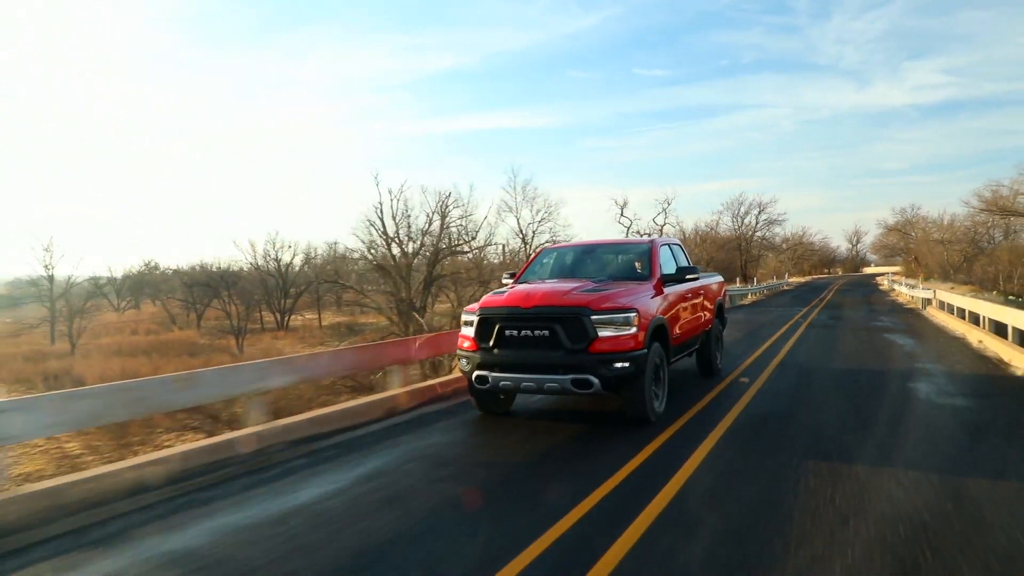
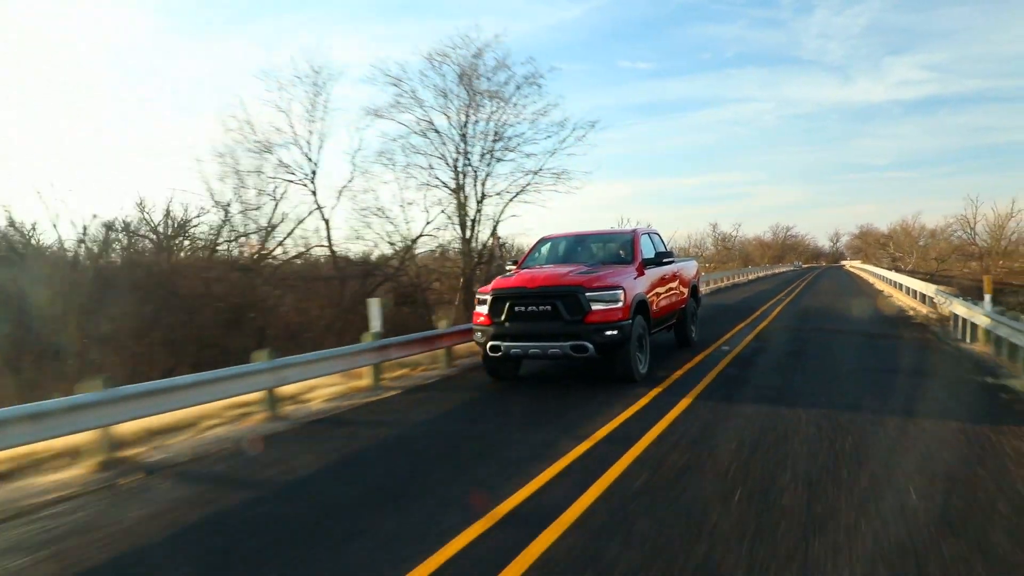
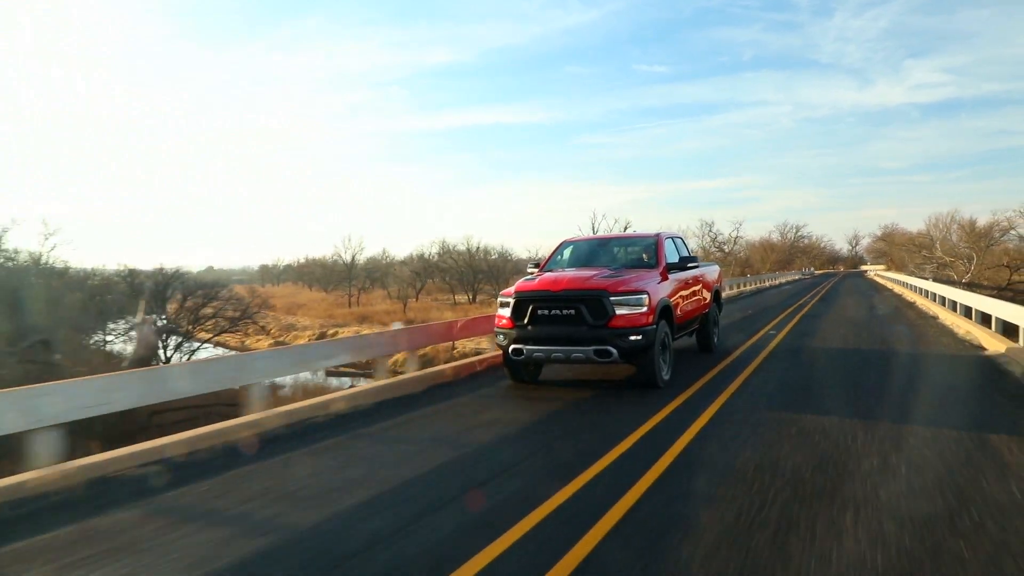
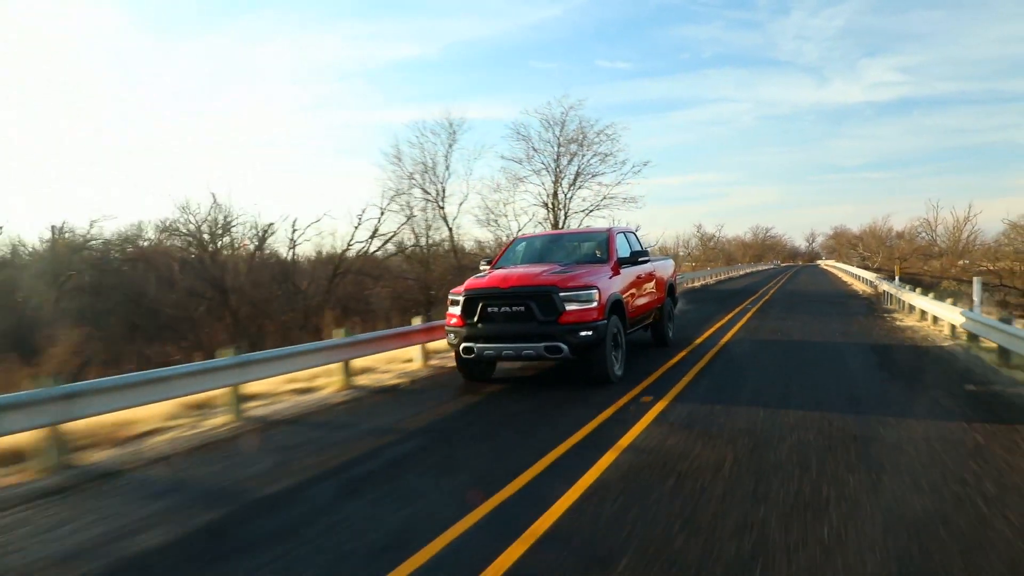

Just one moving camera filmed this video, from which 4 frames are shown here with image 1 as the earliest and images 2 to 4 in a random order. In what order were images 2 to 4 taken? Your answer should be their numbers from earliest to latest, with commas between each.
3, 2, 4
